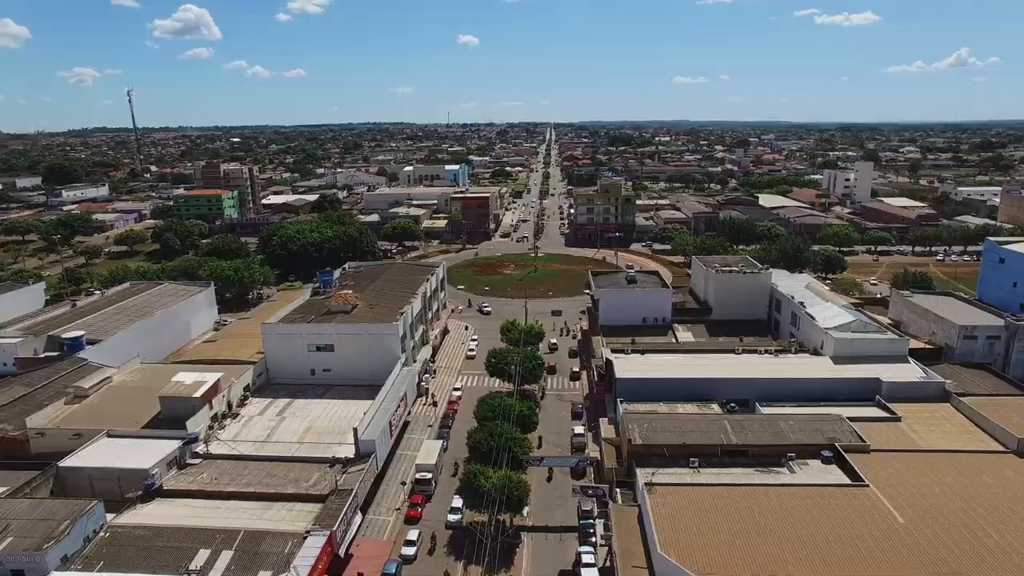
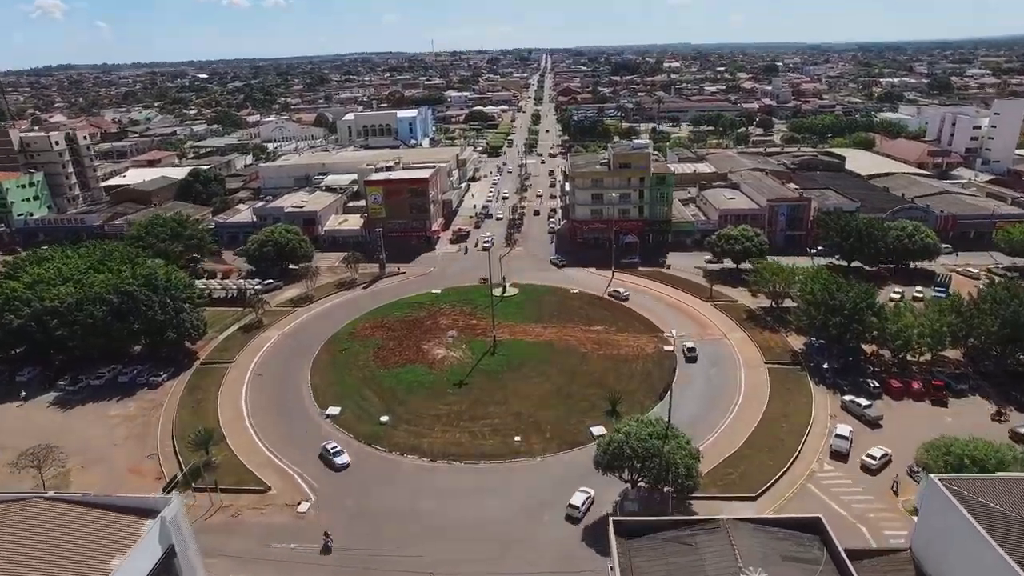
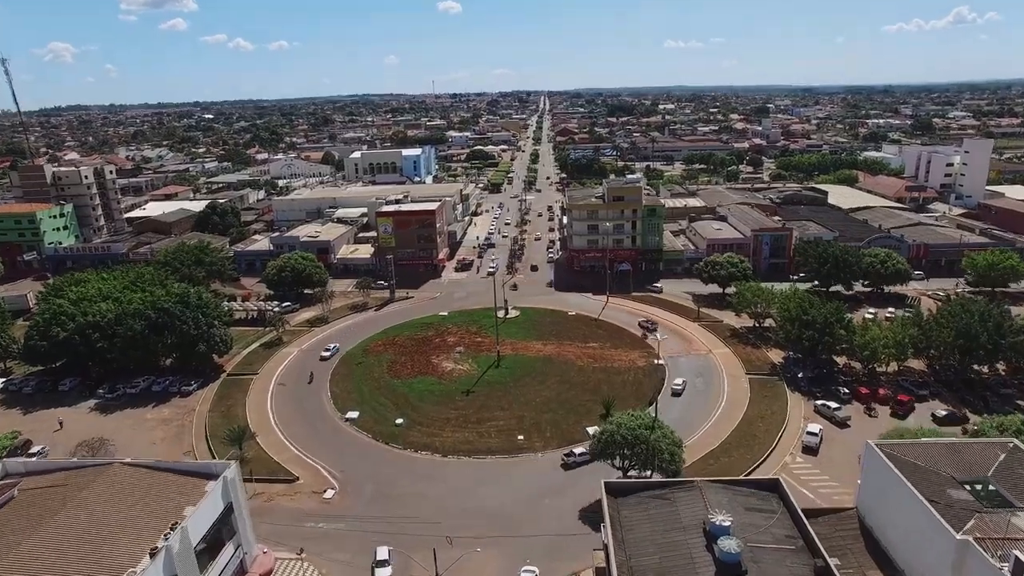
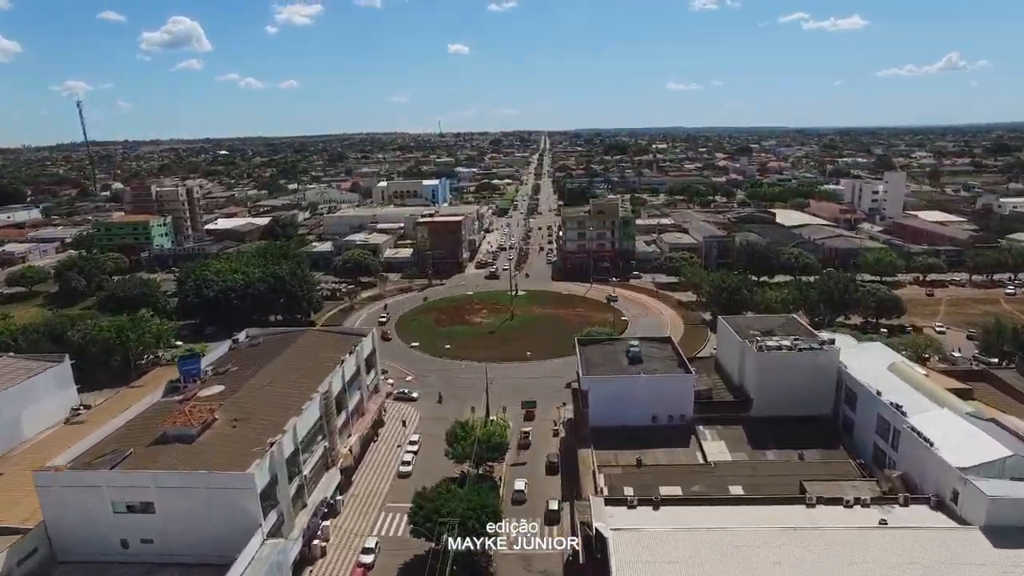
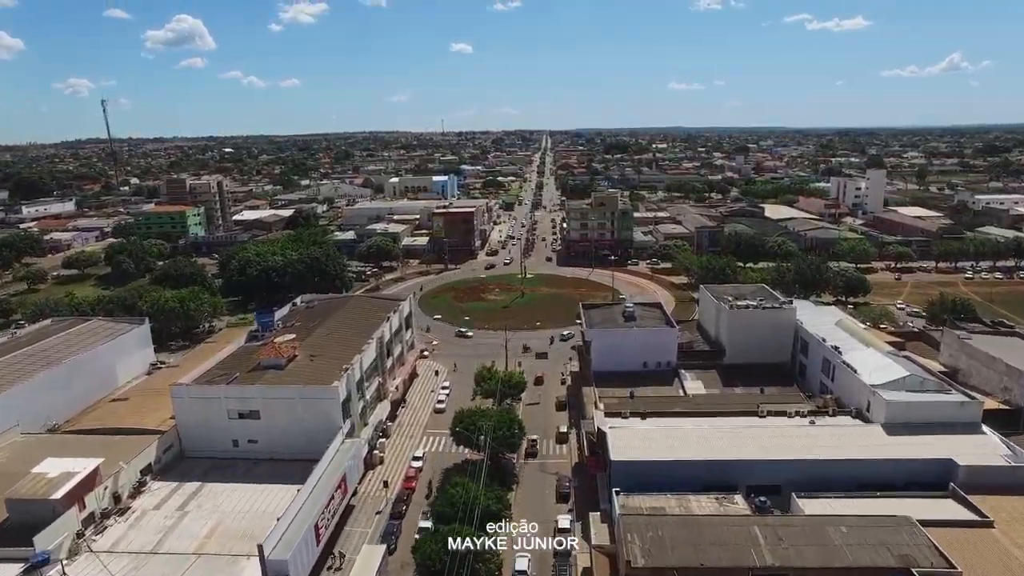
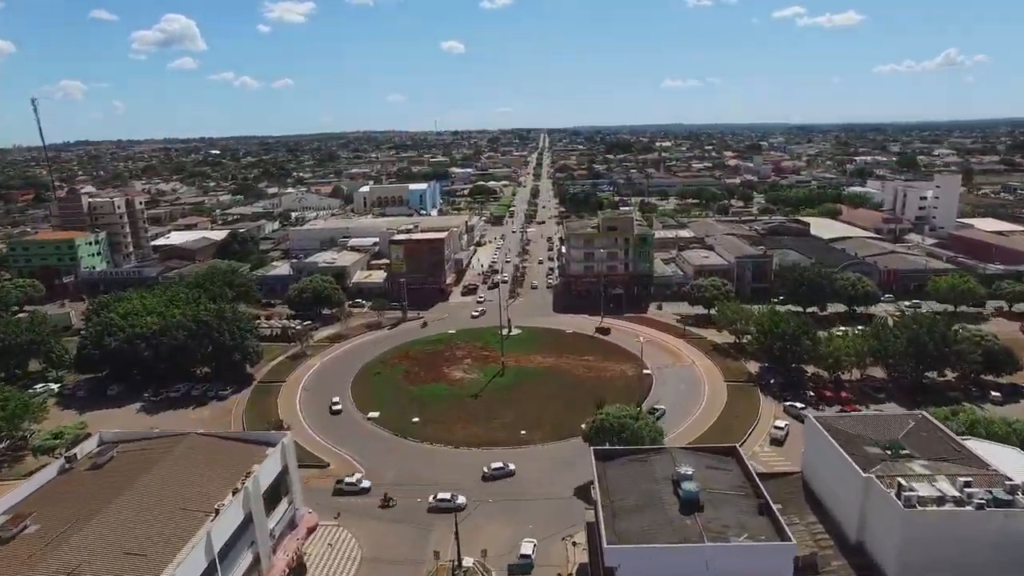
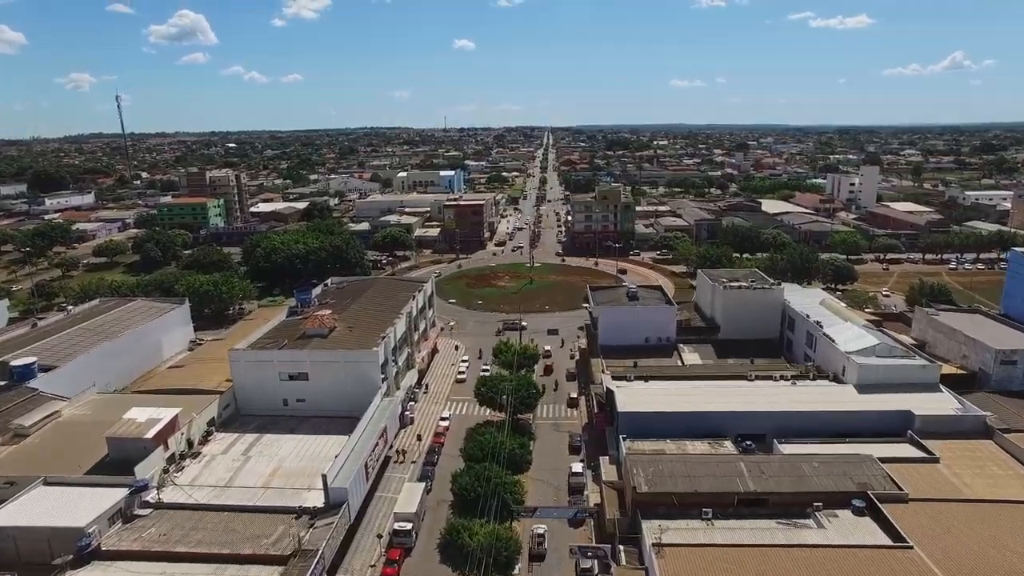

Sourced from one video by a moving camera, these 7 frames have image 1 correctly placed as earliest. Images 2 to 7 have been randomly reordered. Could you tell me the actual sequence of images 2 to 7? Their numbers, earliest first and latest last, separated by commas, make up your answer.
7, 5, 4, 6, 3, 2
